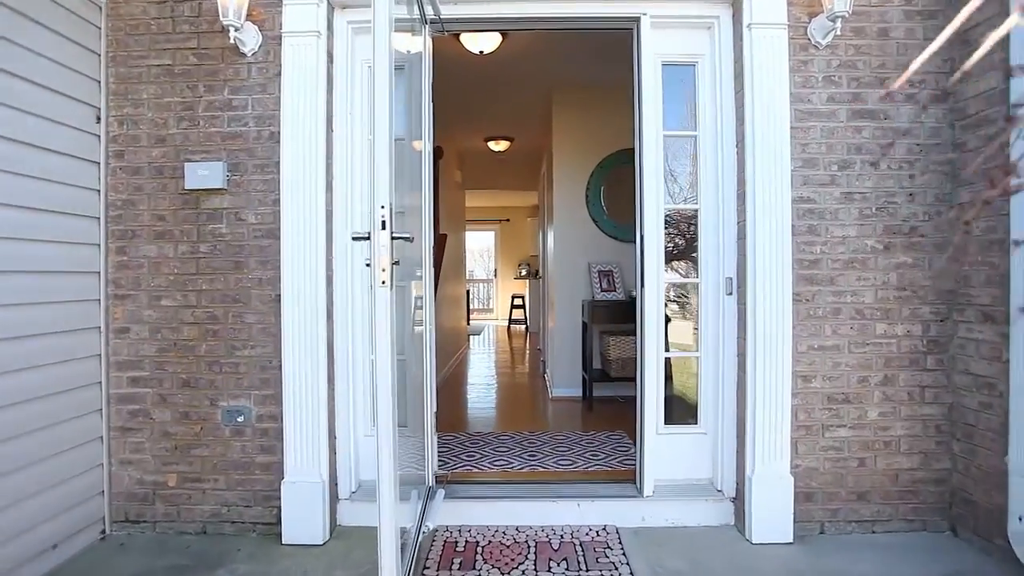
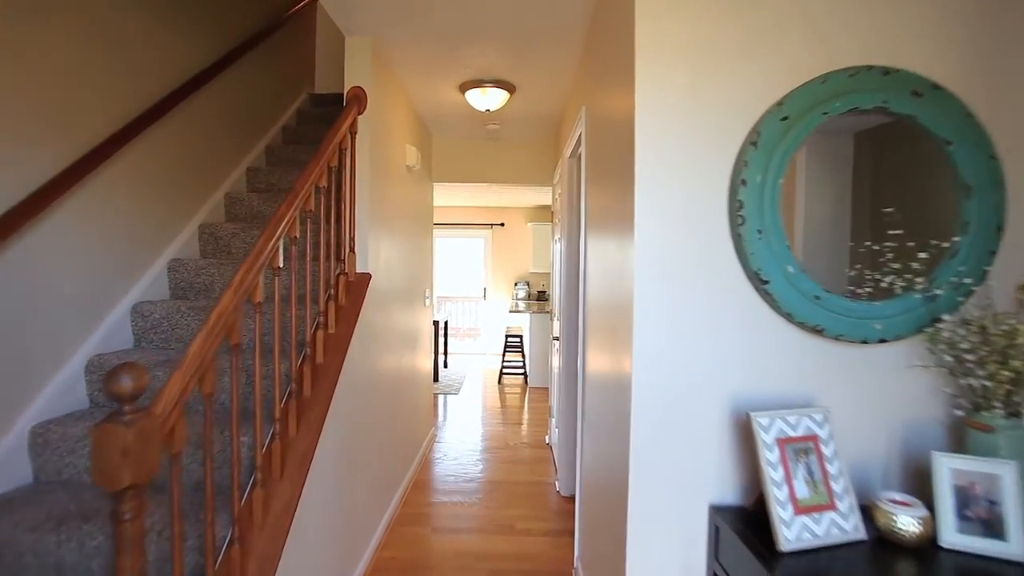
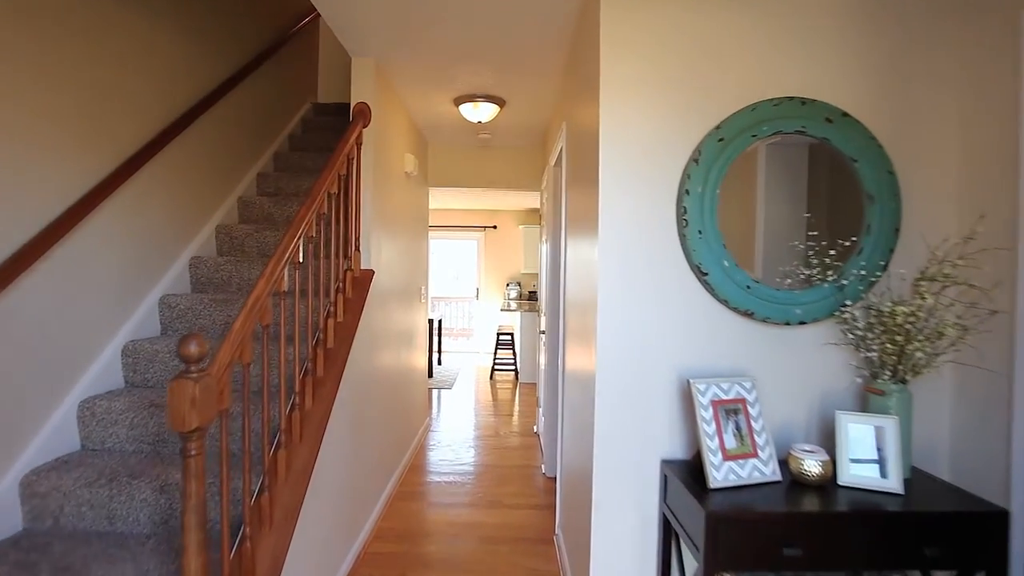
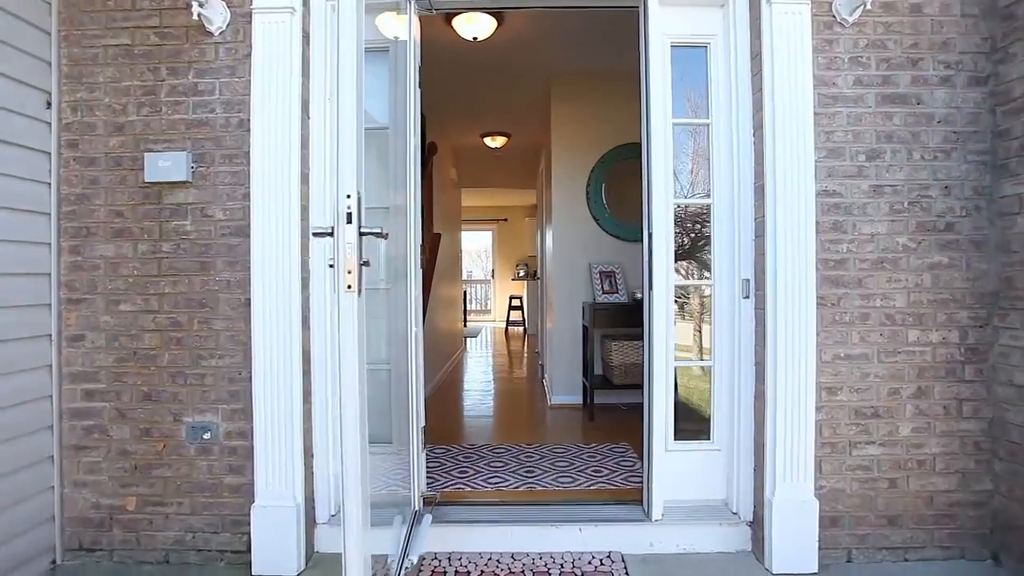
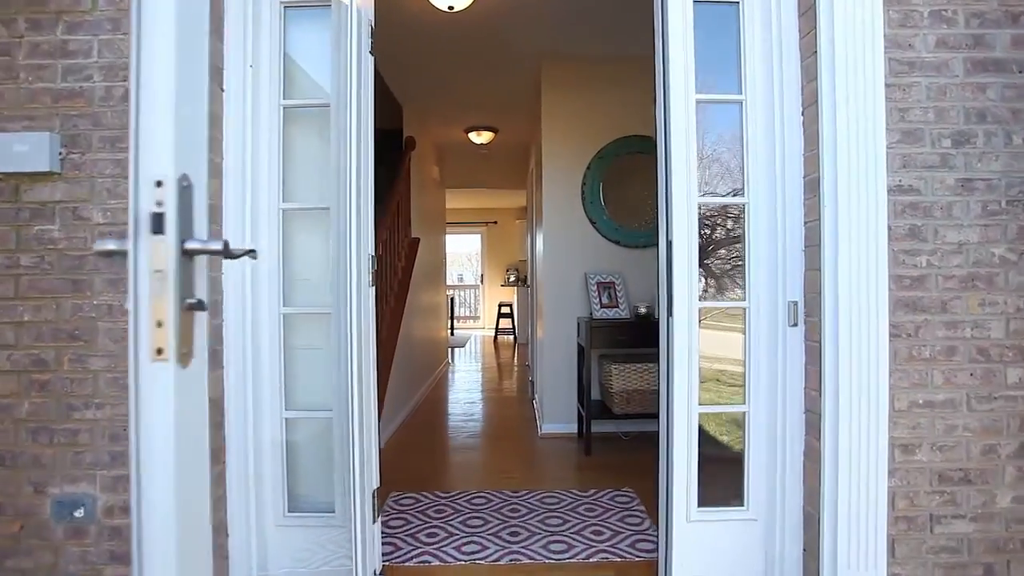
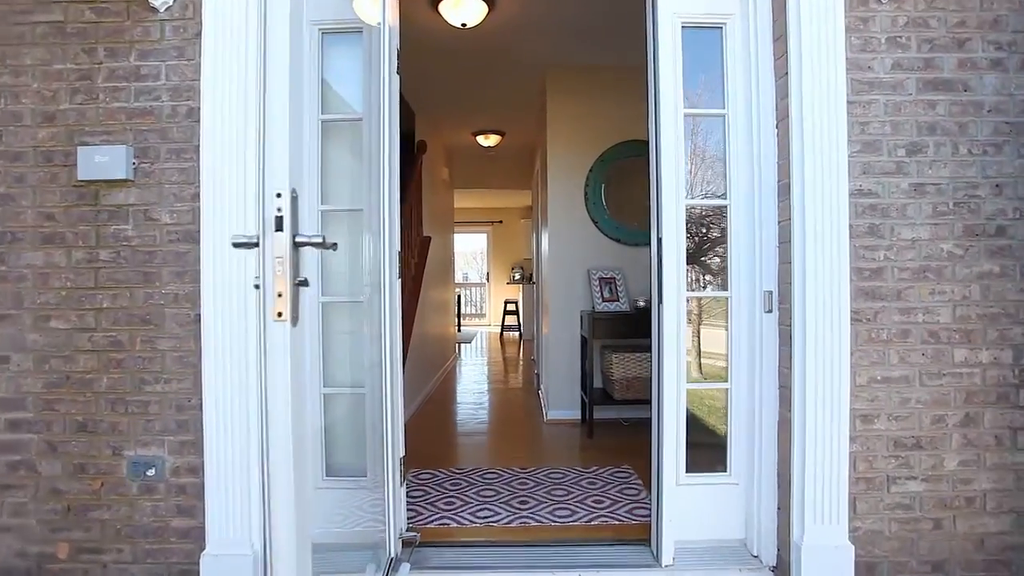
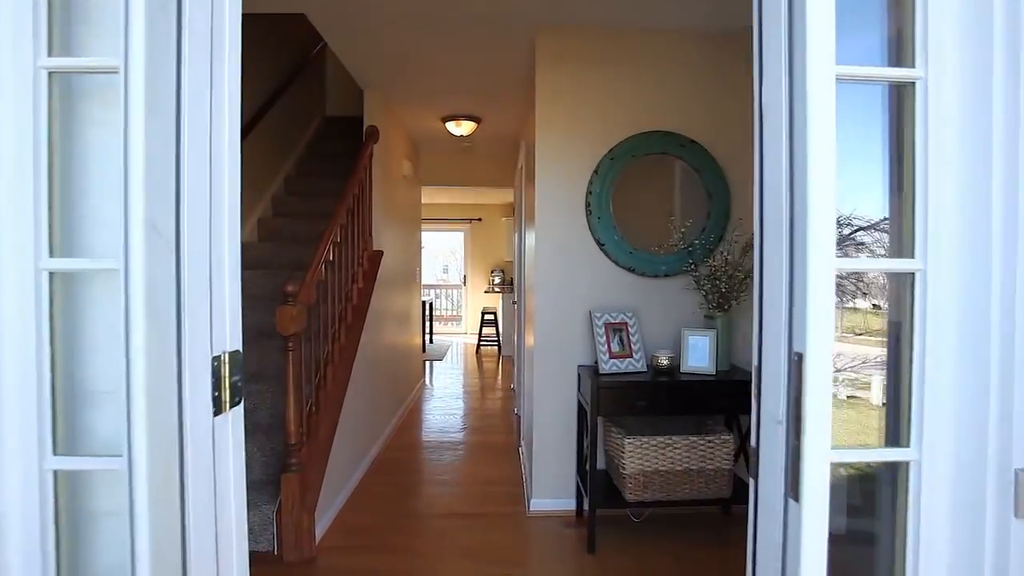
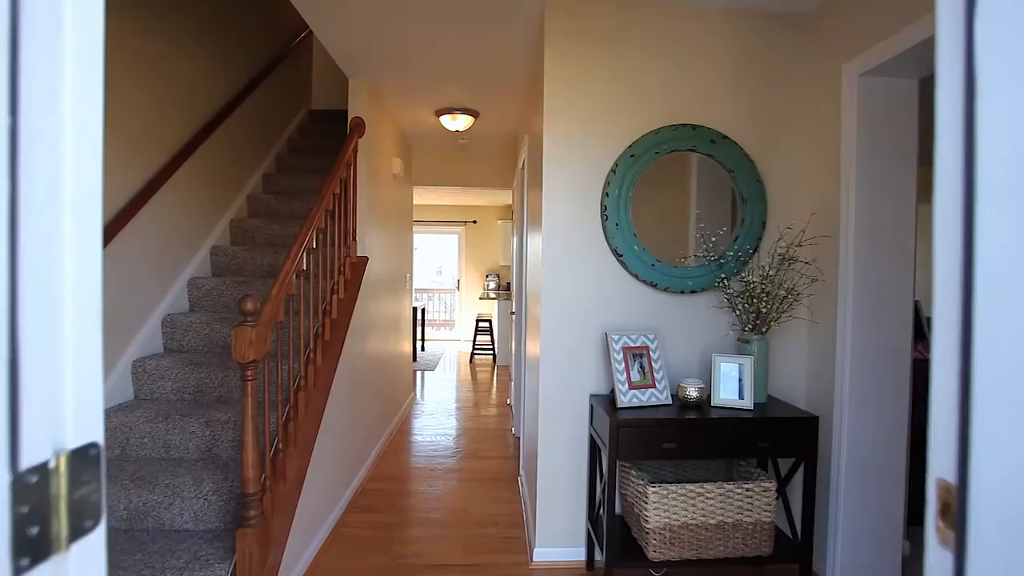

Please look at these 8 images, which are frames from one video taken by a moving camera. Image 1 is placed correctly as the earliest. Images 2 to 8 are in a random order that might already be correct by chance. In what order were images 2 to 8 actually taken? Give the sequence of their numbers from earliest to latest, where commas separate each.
4, 6, 5, 7, 8, 3, 2
